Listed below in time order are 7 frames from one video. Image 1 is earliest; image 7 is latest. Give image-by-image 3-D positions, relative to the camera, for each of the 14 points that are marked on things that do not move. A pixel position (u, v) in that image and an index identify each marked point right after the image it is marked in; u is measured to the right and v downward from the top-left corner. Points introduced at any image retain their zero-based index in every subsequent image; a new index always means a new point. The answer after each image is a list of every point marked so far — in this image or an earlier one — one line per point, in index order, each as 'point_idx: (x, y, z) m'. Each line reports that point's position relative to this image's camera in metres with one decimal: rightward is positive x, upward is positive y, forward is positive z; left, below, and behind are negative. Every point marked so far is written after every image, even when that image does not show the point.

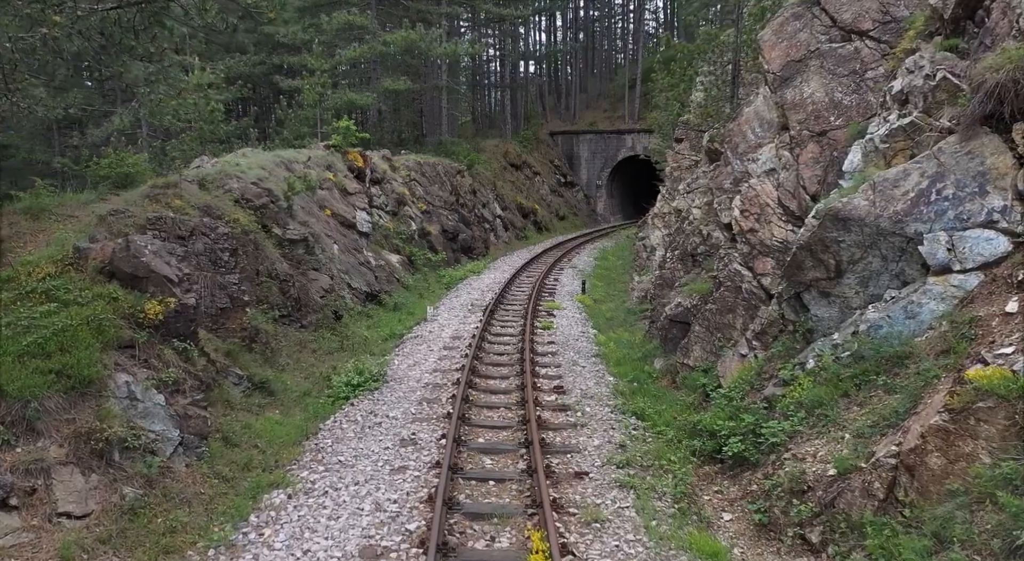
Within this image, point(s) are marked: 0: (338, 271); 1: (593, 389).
0: (-4.2, +0.2, +19.4) m
1: (+1.3, -1.7, +12.4) m
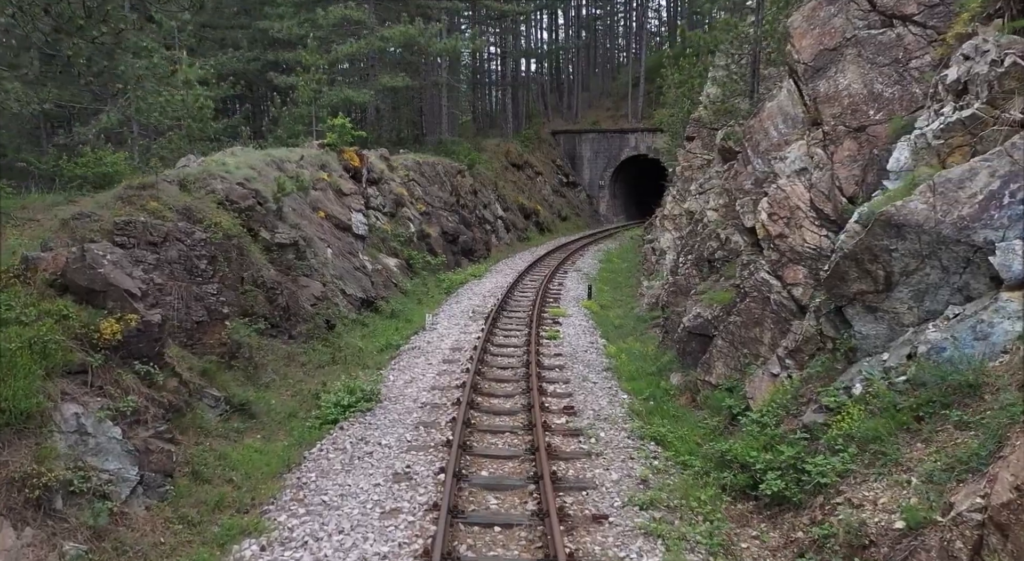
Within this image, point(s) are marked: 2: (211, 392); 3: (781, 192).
0: (-4.1, +0.1, +18.3) m
1: (+1.3, -1.8, +11.4) m
2: (-3.7, -1.4, +9.9) m
3: (+3.7, +1.2, +11.2) m
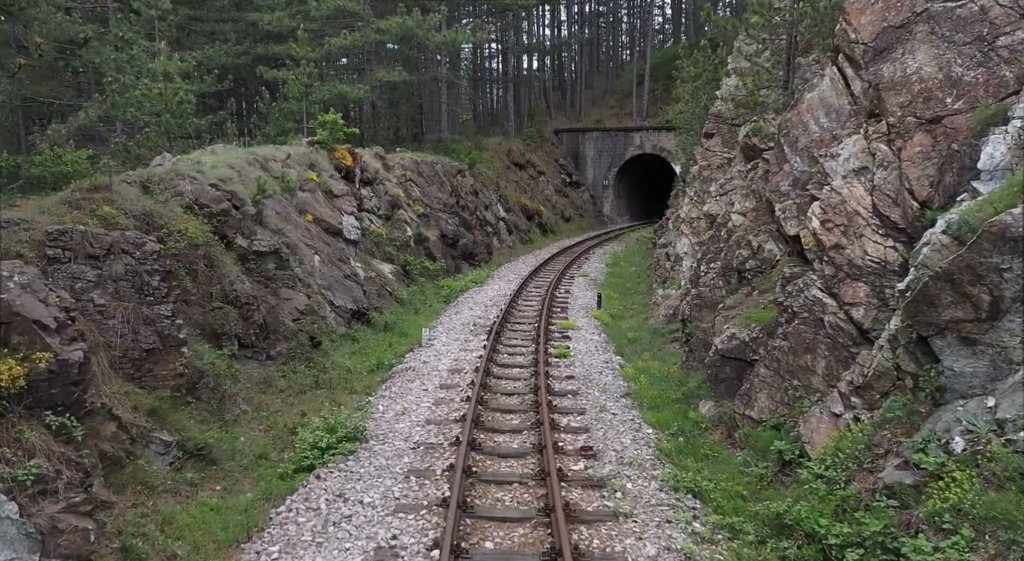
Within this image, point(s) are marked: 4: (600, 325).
0: (-4.0, -0.1, +16.7) m
1: (+1.4, -2.0, +9.7) m
2: (-3.6, -1.6, +8.3) m
3: (+3.8, +1.0, +9.5) m
4: (+2.2, -1.1, +19.7) m
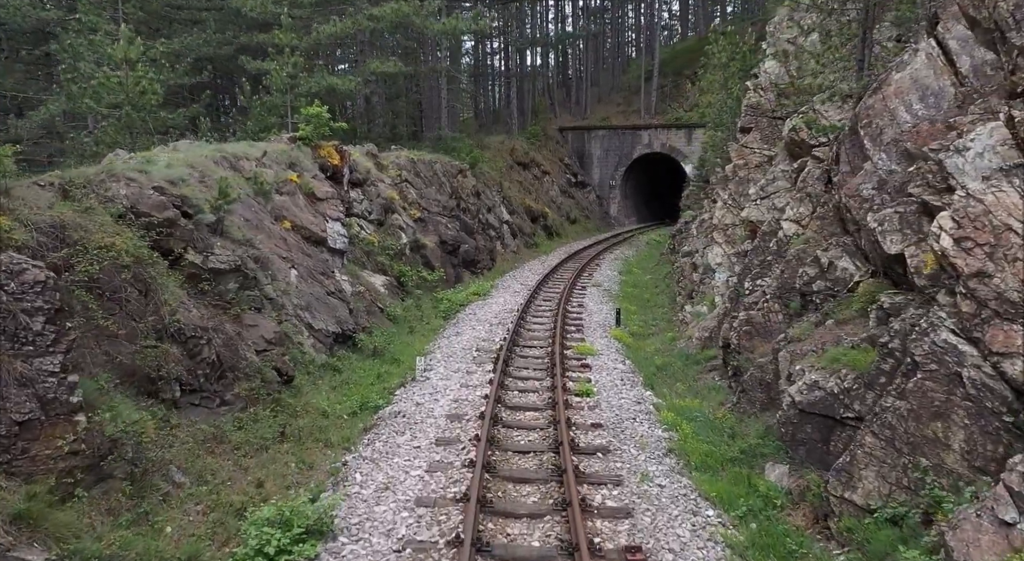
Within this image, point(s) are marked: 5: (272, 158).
0: (-3.8, -0.5, +14.2) m
1: (+1.6, -2.4, +7.2) m
2: (-3.4, -1.9, +5.7) m
3: (+4.0, +0.7, +7.0) m
4: (+2.4, -1.4, +17.2) m
5: (-5.3, +2.7, +17.8) m
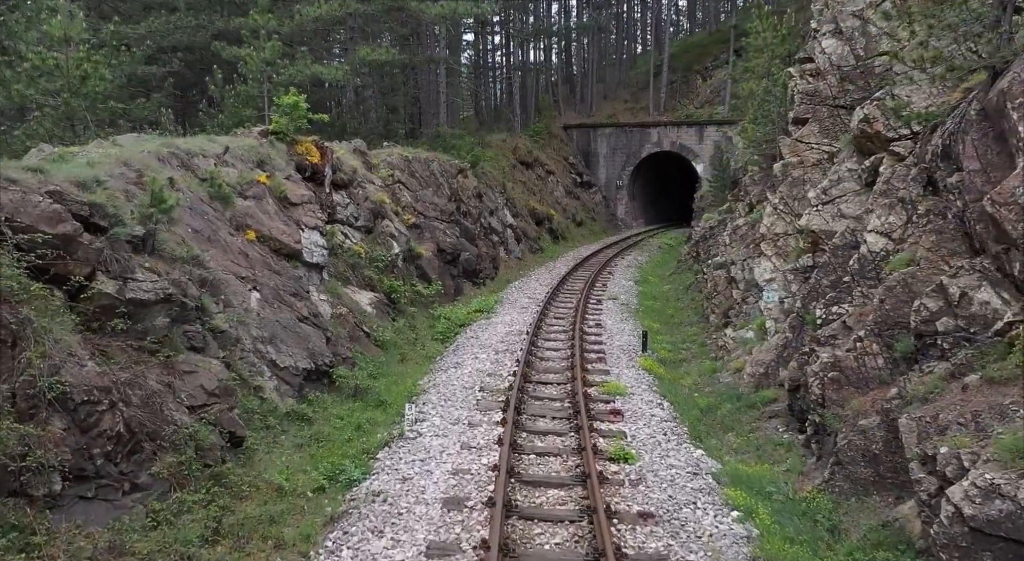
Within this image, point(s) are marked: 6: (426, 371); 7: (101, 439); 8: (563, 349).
0: (-3.7, -0.8, +11.3) m
1: (+1.8, -2.7, +4.3) m
2: (-3.2, -2.3, +2.9) m
3: (+4.2, +0.3, +4.1) m
4: (+2.5, -1.8, +14.3) m
5: (-5.1, +2.3, +14.9) m
6: (-1.6, -1.6, +14.9) m
7: (-3.7, -1.4, +7.2) m
8: (+1.0, -1.4, +16.1) m
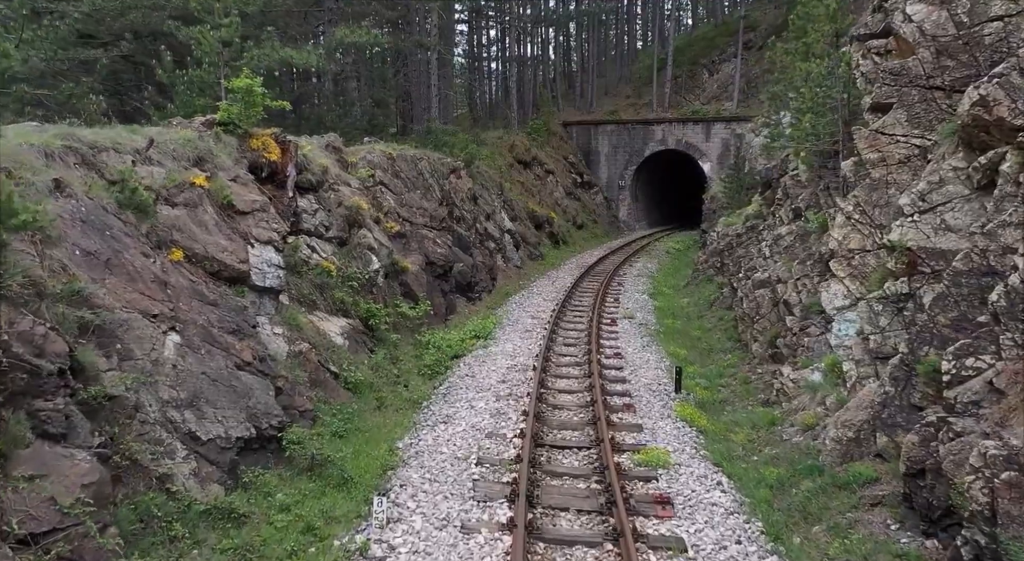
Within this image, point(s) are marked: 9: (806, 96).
0: (-3.6, -1.3, +8.1) m
1: (+1.9, -3.2, +1.2) m
2: (-3.1, -2.7, -0.3) m
3: (+4.3, -0.1, +1.0) m
4: (+2.6, -2.2, +11.1) m
5: (-5.0, +1.9, +11.7) m
6: (-1.5, -2.1, +11.7) m
7: (-3.5, -1.8, +4.0) m
8: (+1.1, -1.8, +13.0) m
9: (+6.0, +3.9, +16.8) m
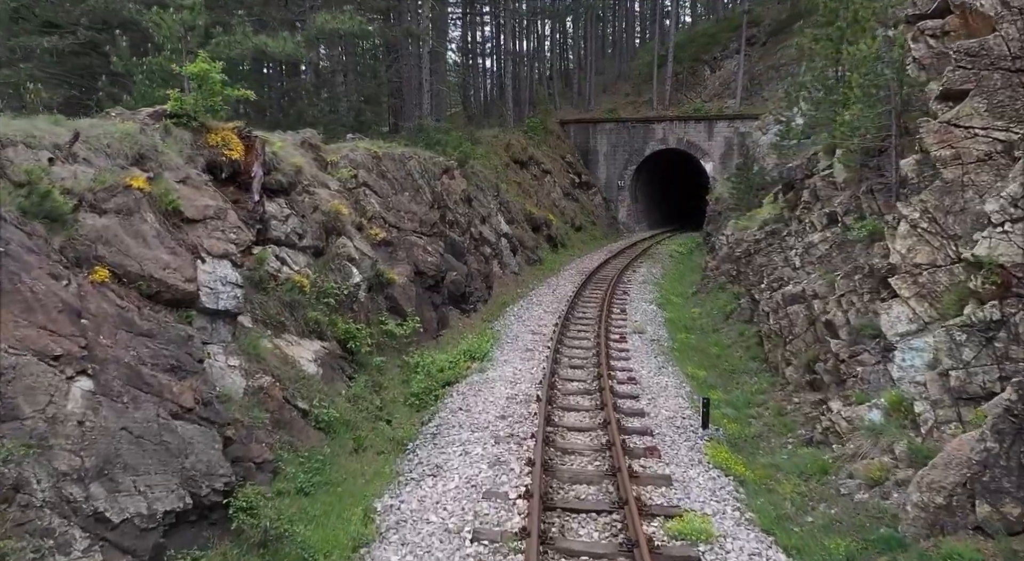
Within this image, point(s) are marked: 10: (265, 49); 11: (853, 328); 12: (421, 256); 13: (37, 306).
0: (-3.5, -1.5, +6.1) m
1: (+2.0, -3.4, -0.8) m
2: (-3.0, -3.0, -2.3) m
3: (+4.4, -0.4, -0.9) m
4: (+2.7, -2.5, +9.2) m
5: (-5.0, +1.6, +9.7) m
6: (-1.5, -2.3, +9.7) m
7: (-3.5, -2.1, +2.0) m
8: (+1.1, -2.1, +11.0) m
9: (+6.0, +3.6, +14.9) m
10: (-5.6, +5.3, +18.4) m
11: (+4.9, -0.7, +11.7) m
12: (-2.0, +0.5, +17.6) m
13: (-4.2, -0.2, +7.1) m
